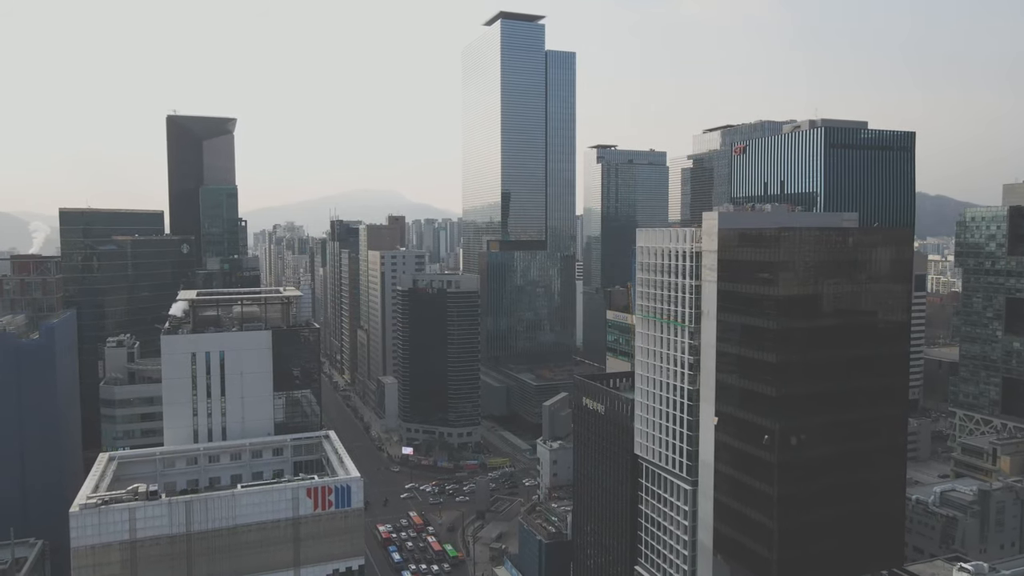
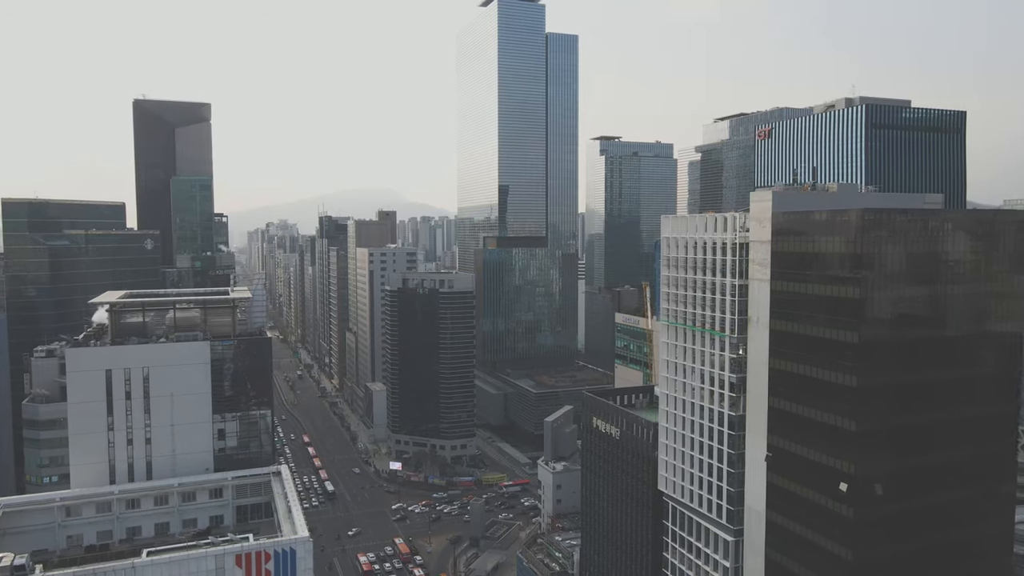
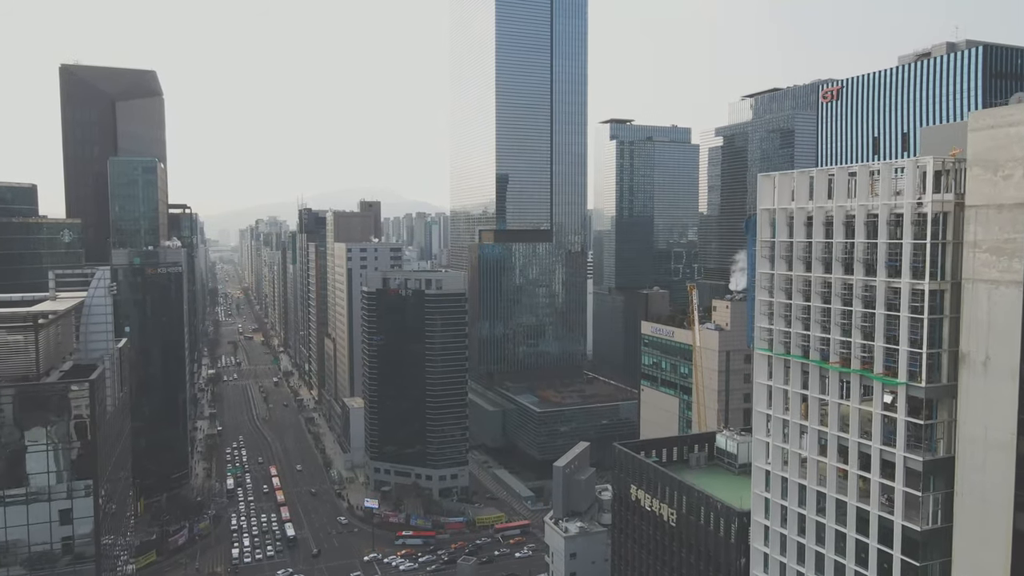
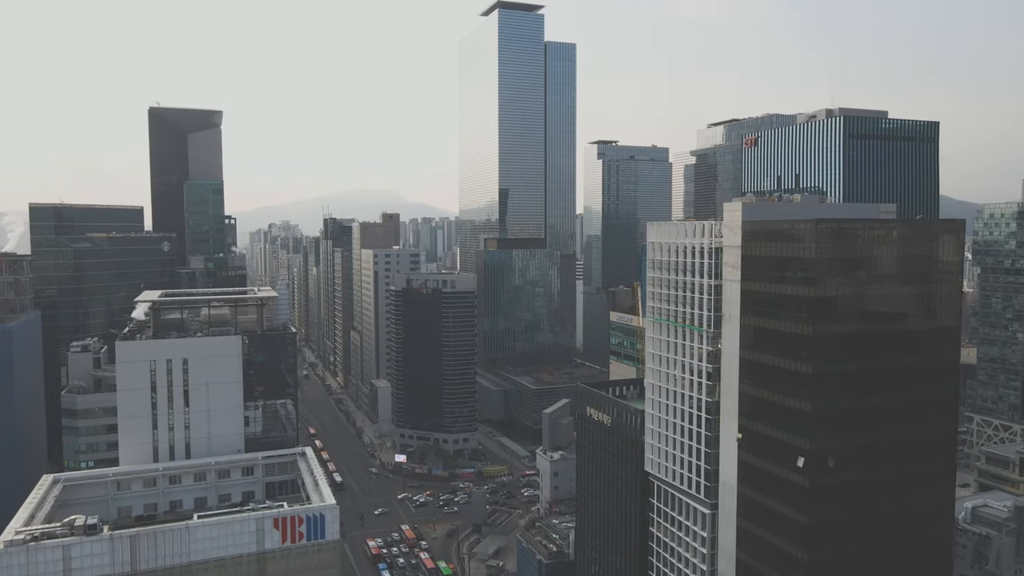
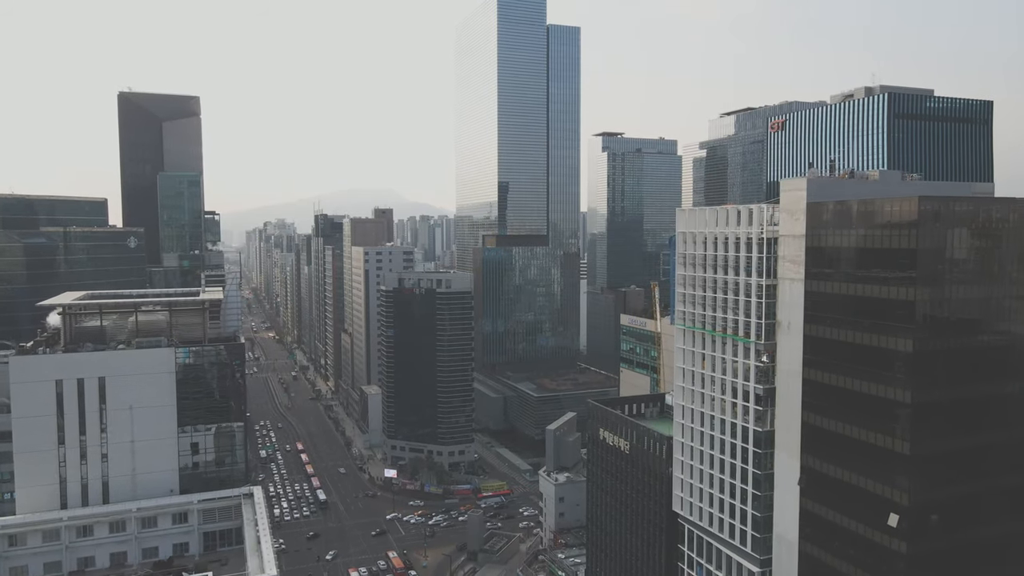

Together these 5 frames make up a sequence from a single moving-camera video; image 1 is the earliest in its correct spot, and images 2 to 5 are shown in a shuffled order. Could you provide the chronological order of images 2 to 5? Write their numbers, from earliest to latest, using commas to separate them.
4, 2, 5, 3
